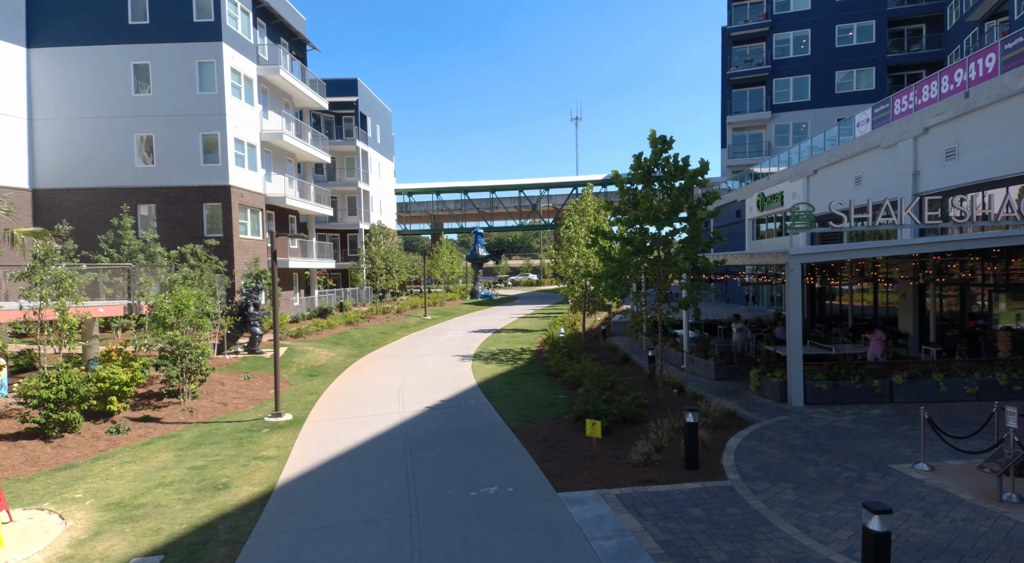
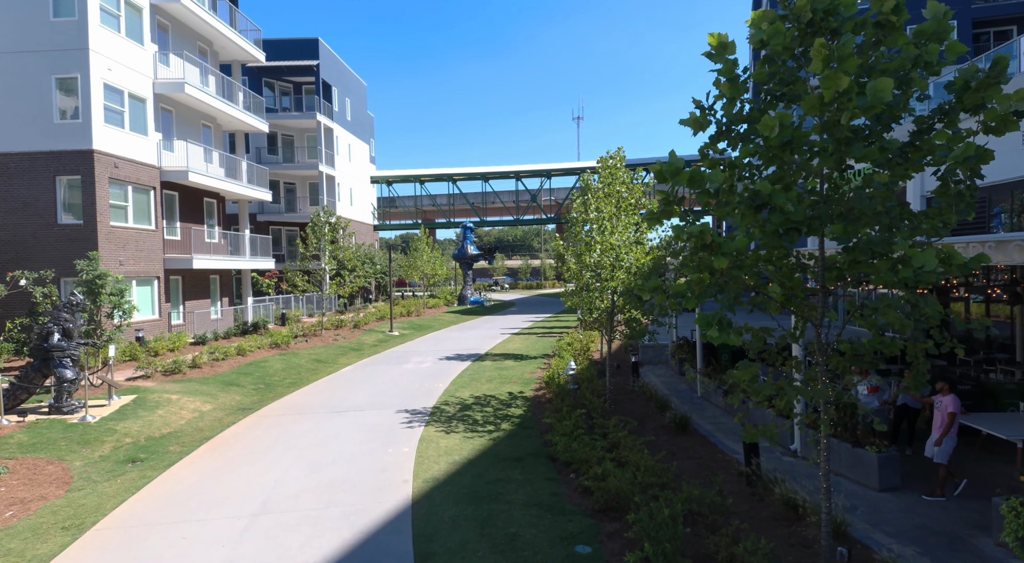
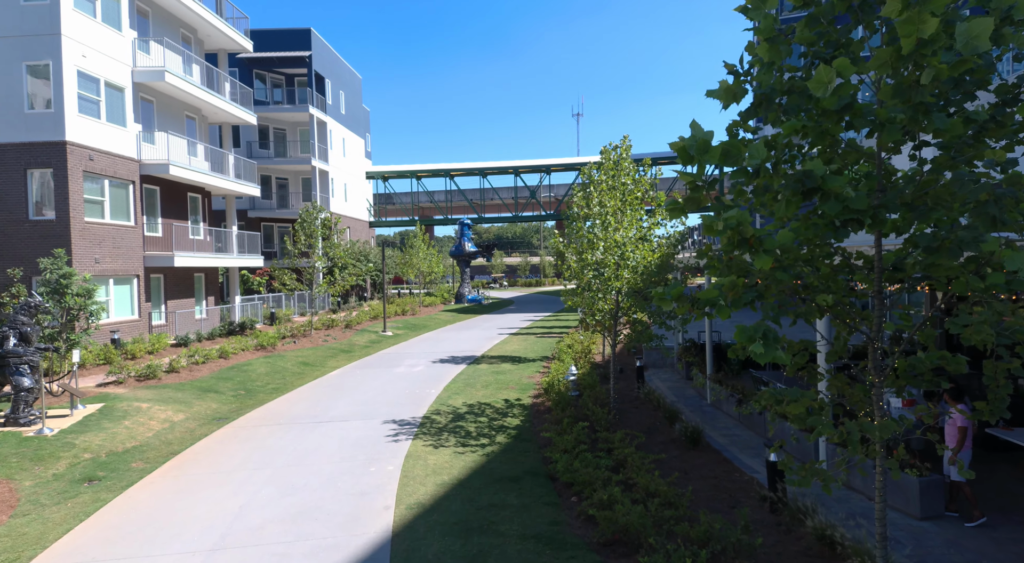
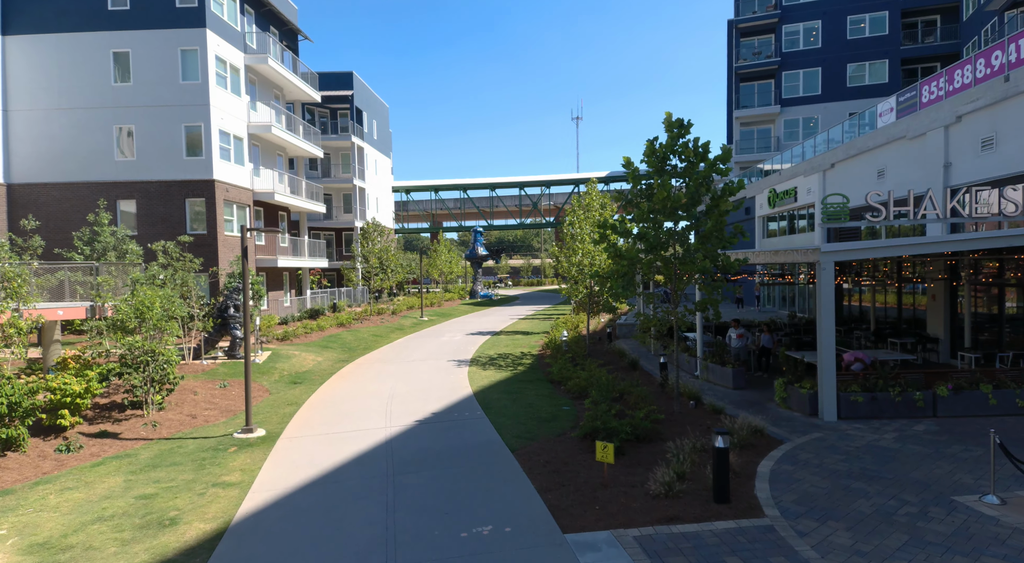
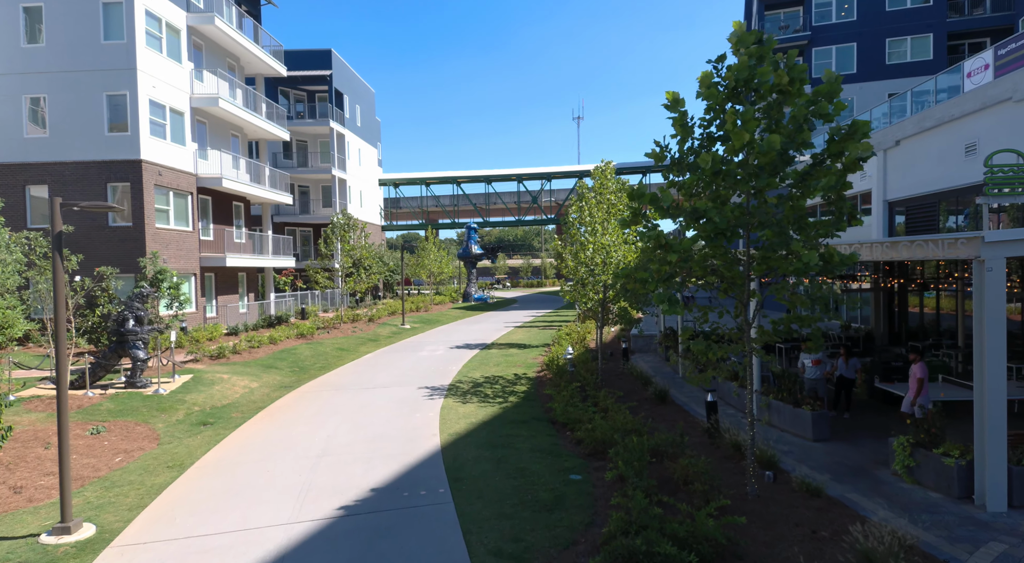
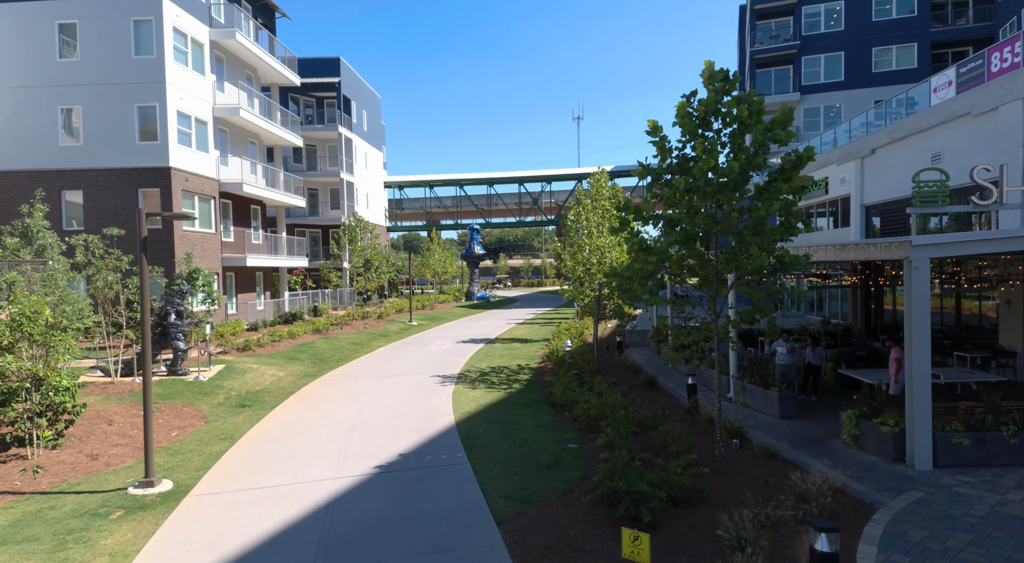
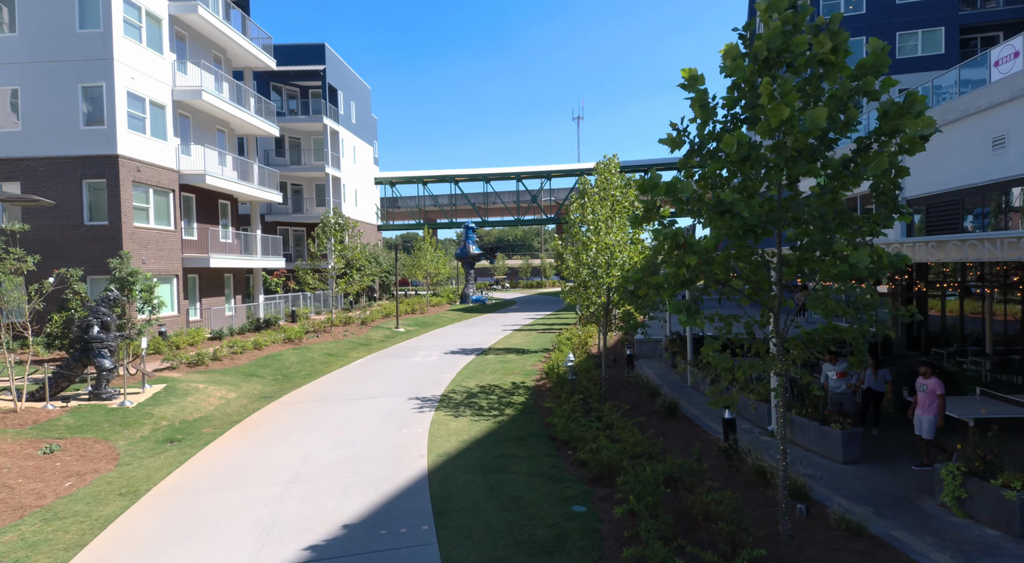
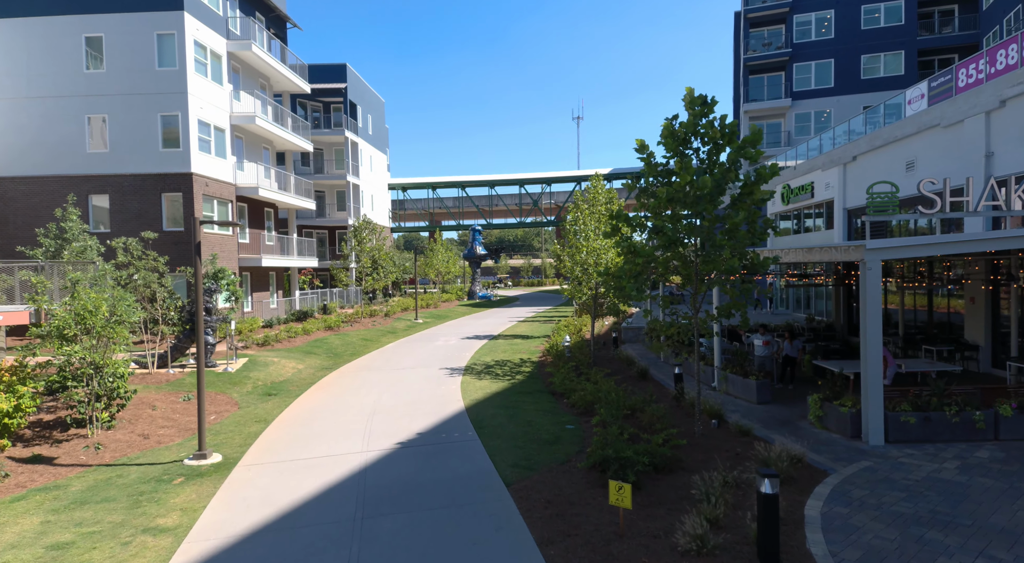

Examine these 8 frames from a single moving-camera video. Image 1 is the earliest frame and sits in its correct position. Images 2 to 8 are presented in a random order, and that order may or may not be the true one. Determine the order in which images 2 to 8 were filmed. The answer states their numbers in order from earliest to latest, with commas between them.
4, 8, 6, 5, 7, 2, 3
